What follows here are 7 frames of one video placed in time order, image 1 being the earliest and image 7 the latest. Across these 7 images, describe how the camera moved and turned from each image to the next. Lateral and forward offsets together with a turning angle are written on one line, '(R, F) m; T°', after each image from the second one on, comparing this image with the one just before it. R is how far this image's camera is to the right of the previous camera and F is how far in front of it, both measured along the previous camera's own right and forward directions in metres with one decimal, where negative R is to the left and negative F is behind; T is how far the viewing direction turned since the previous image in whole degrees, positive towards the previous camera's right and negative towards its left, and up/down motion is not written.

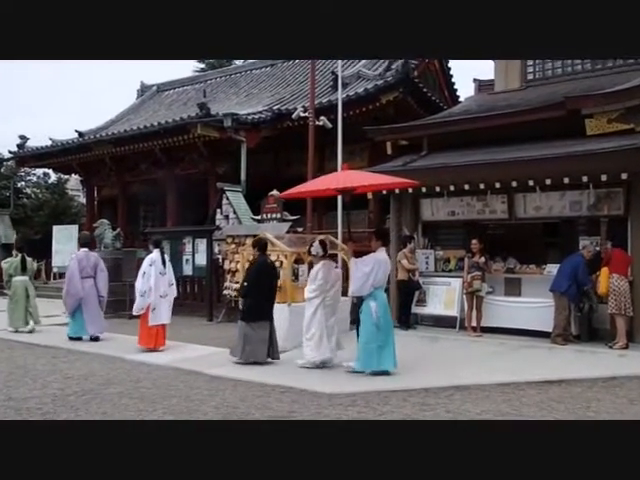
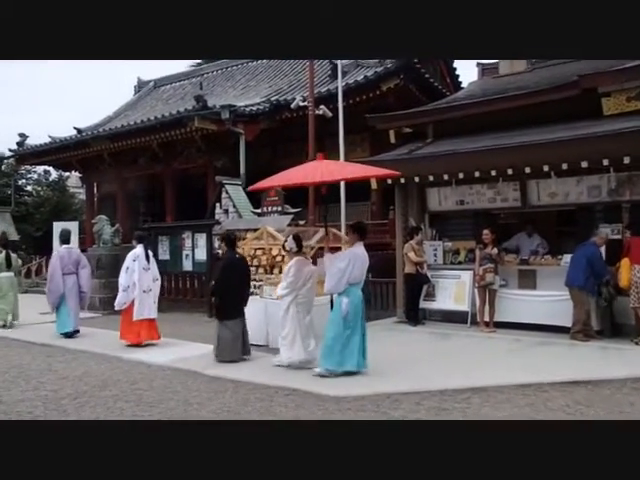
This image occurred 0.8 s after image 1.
(0.0, +0.4) m; 0°
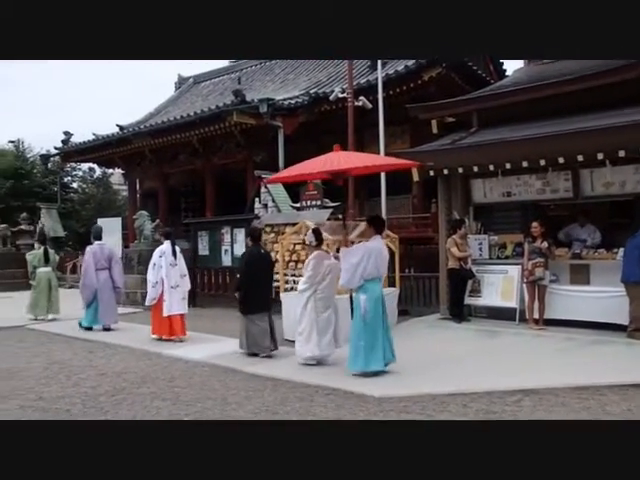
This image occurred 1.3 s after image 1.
(0.0, +0.2) m; -4°
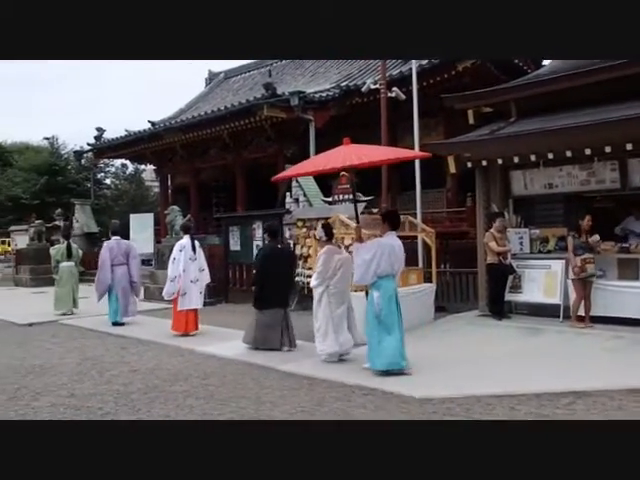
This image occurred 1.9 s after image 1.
(0.0, +0.2) m; -3°
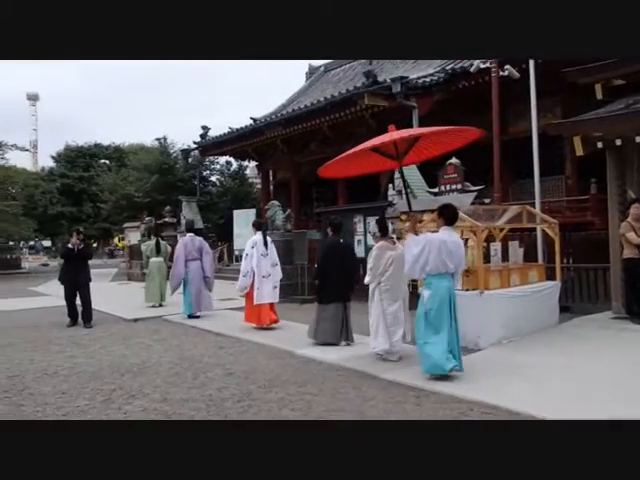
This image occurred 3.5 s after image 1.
(0.0, +0.6) m; -9°
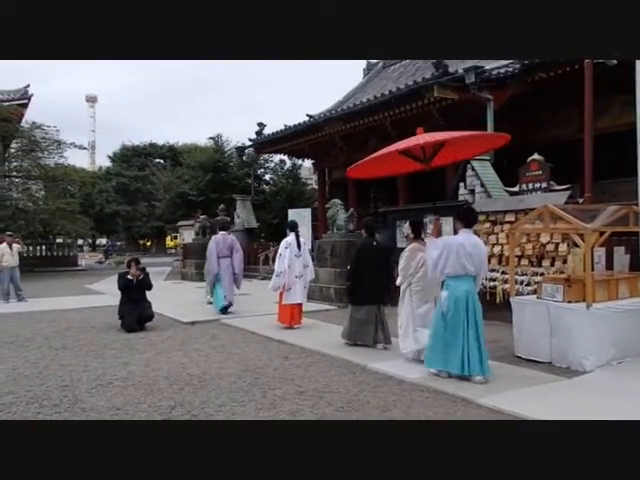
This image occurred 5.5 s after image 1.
(-0.3, +0.7) m; -4°
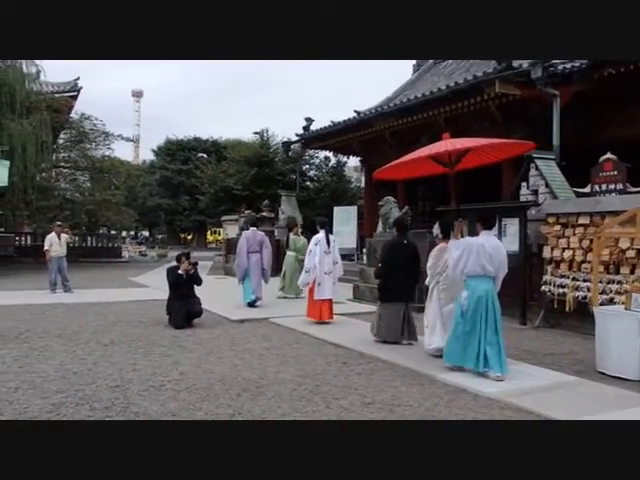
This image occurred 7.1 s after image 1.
(-0.3, +0.4) m; -3°
